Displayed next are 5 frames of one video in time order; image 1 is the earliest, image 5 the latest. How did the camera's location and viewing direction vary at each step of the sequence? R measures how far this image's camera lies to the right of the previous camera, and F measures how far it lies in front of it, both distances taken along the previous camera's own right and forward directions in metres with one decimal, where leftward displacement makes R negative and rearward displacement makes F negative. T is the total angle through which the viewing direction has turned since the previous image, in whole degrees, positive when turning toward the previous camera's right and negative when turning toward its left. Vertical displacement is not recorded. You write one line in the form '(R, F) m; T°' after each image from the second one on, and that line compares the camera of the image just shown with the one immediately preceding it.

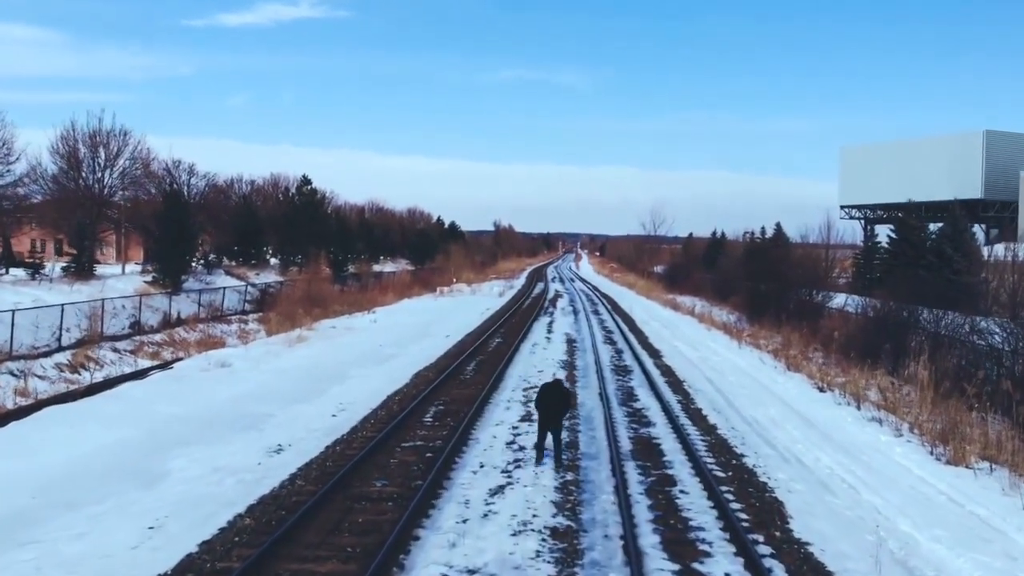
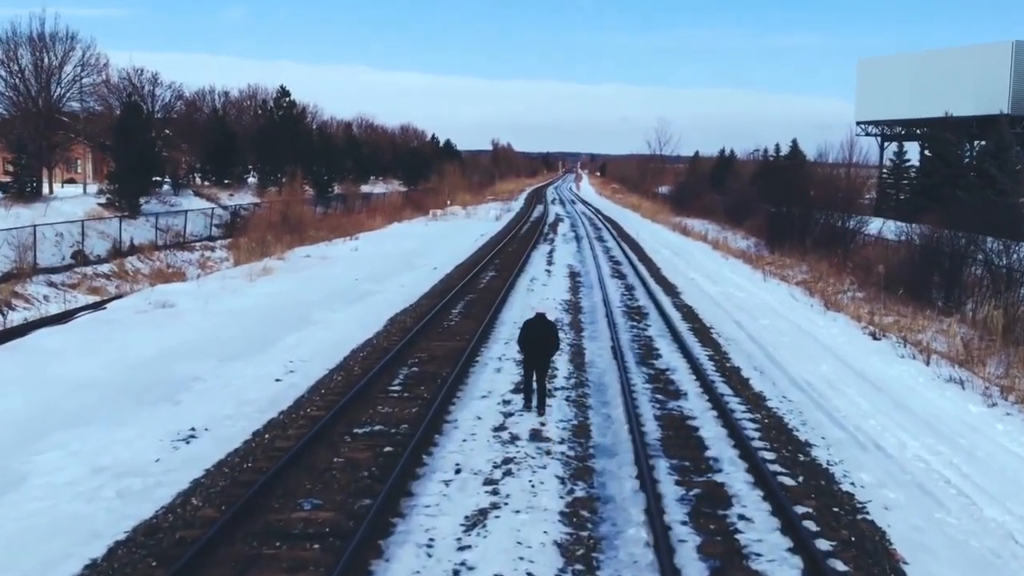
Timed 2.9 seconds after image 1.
(+0.1, +3.3) m; 0°
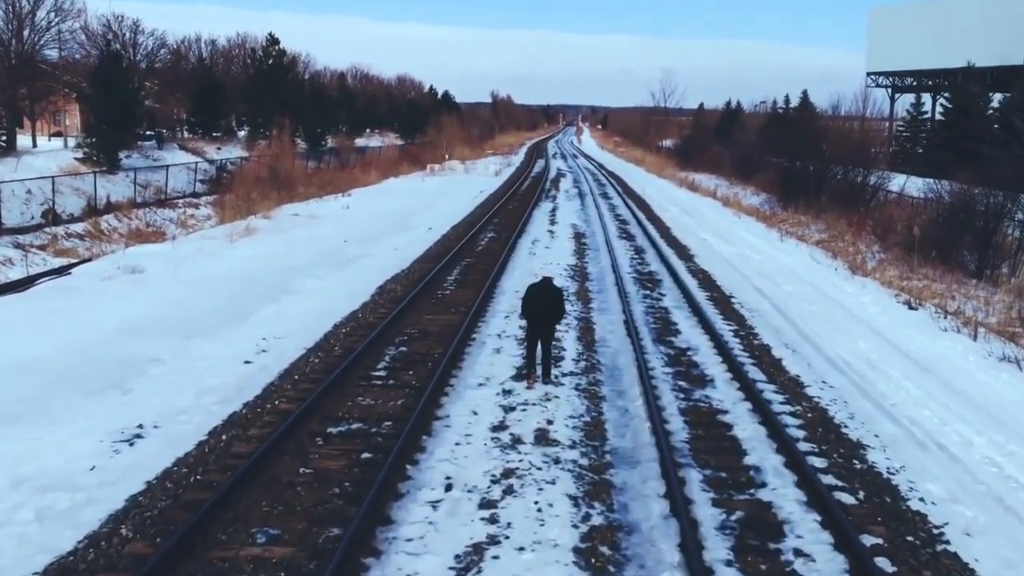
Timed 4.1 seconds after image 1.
(0.0, +1.5) m; 0°
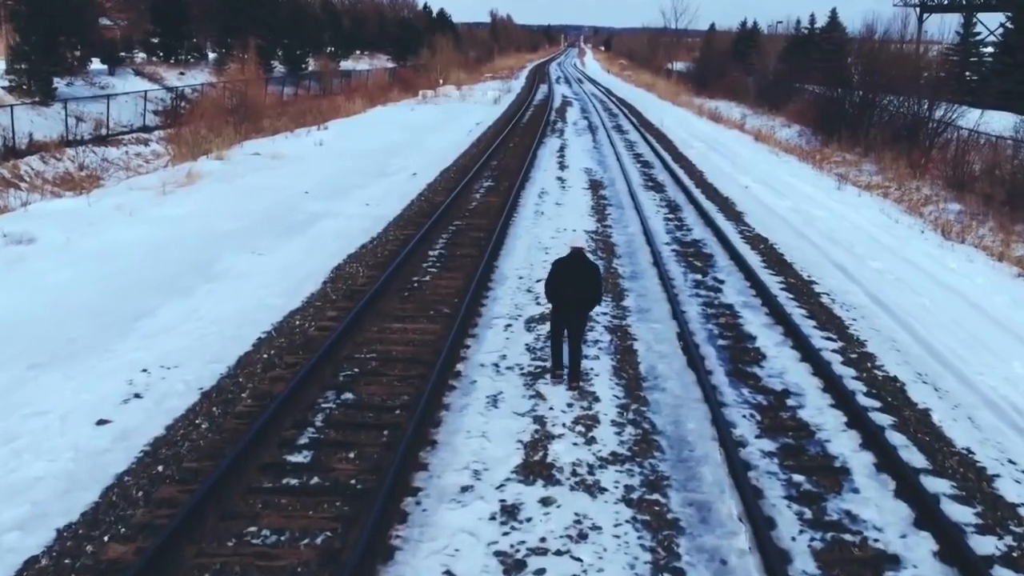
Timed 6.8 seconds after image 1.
(0.0, +3.9) m; 0°
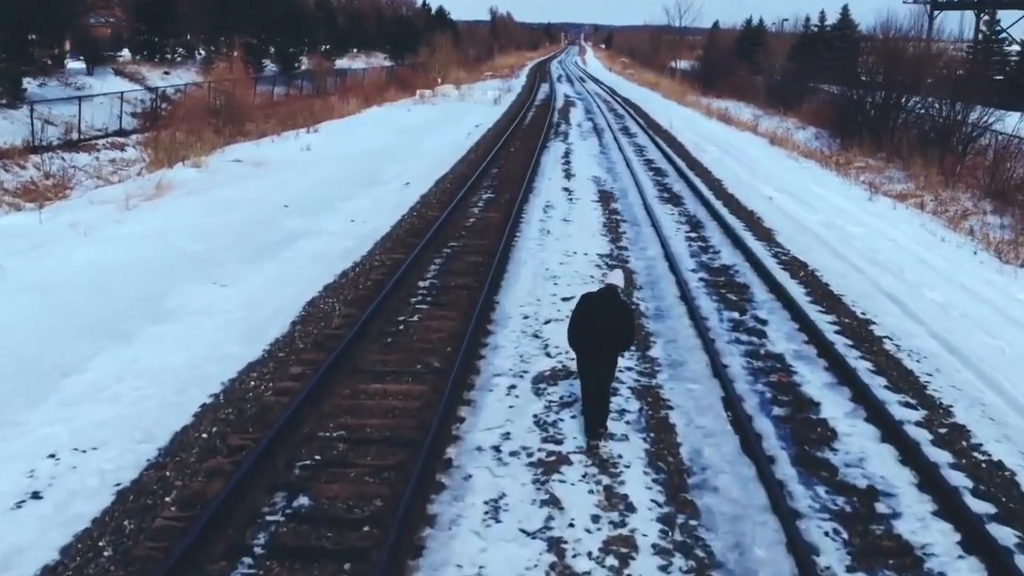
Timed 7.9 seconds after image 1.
(0.0, +1.6) m; 0°
